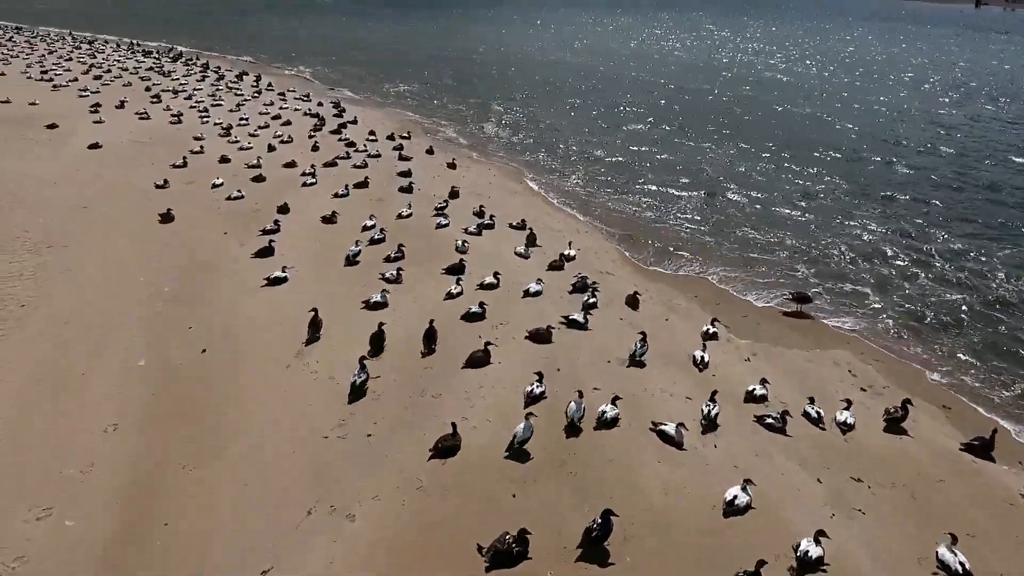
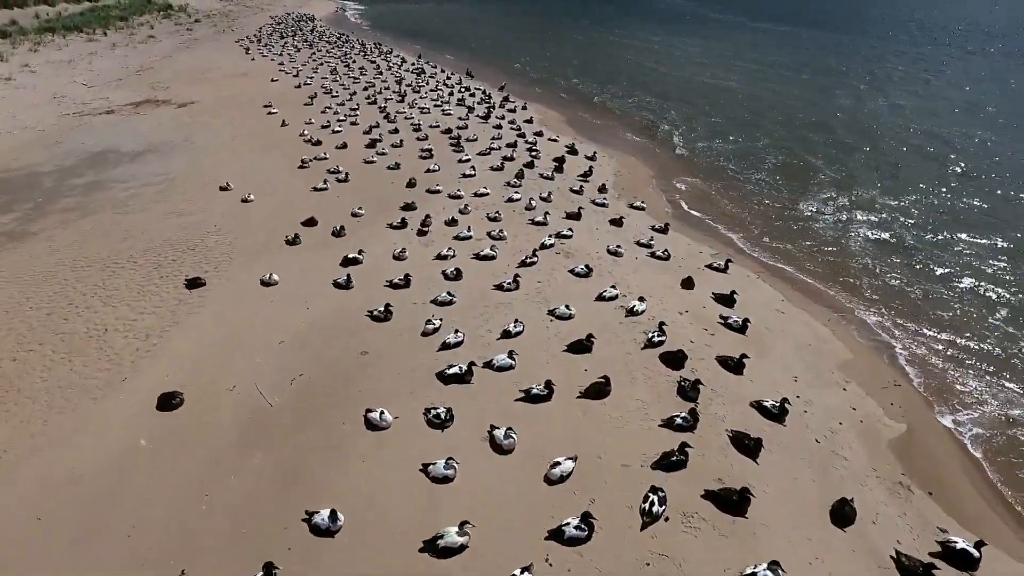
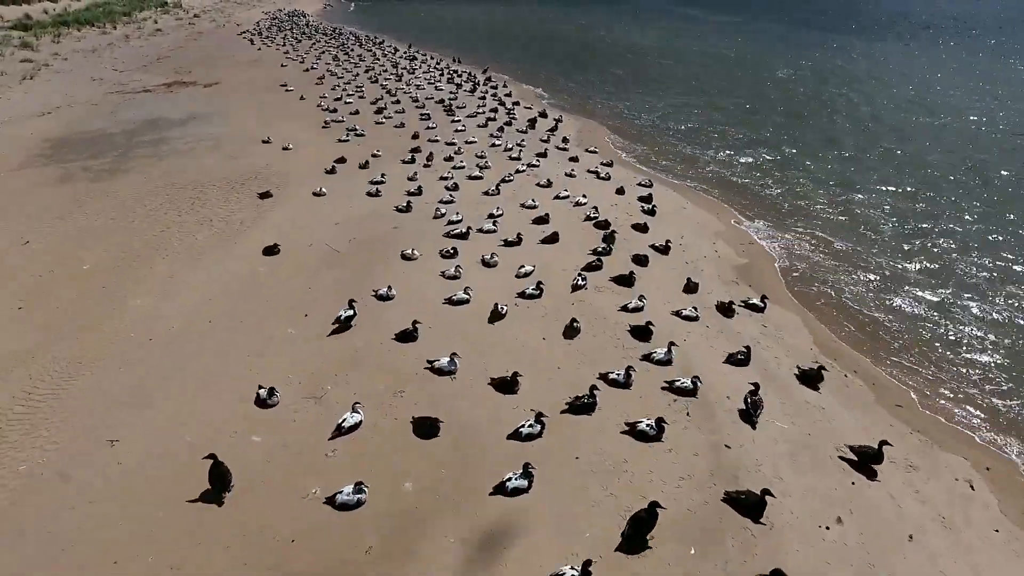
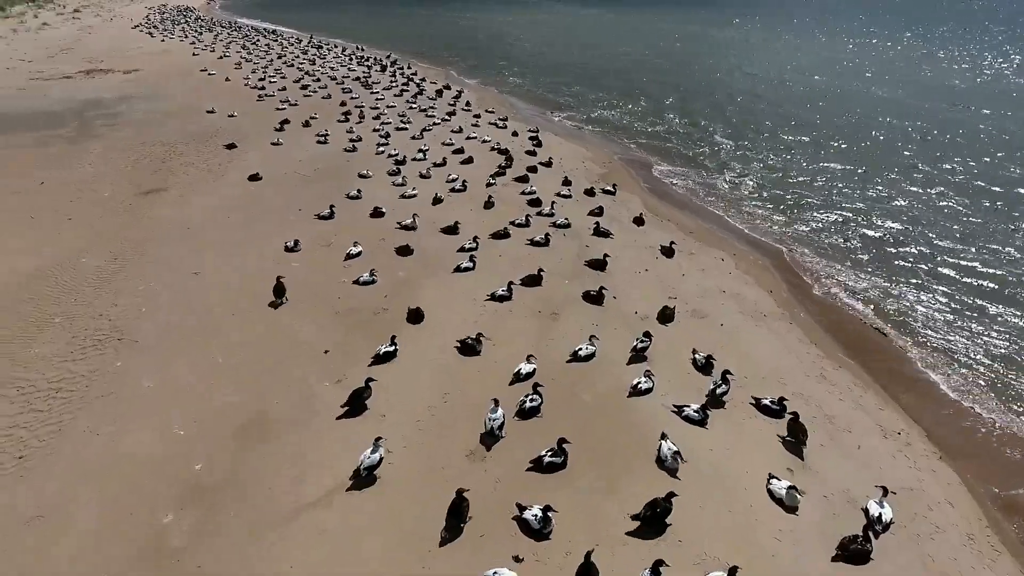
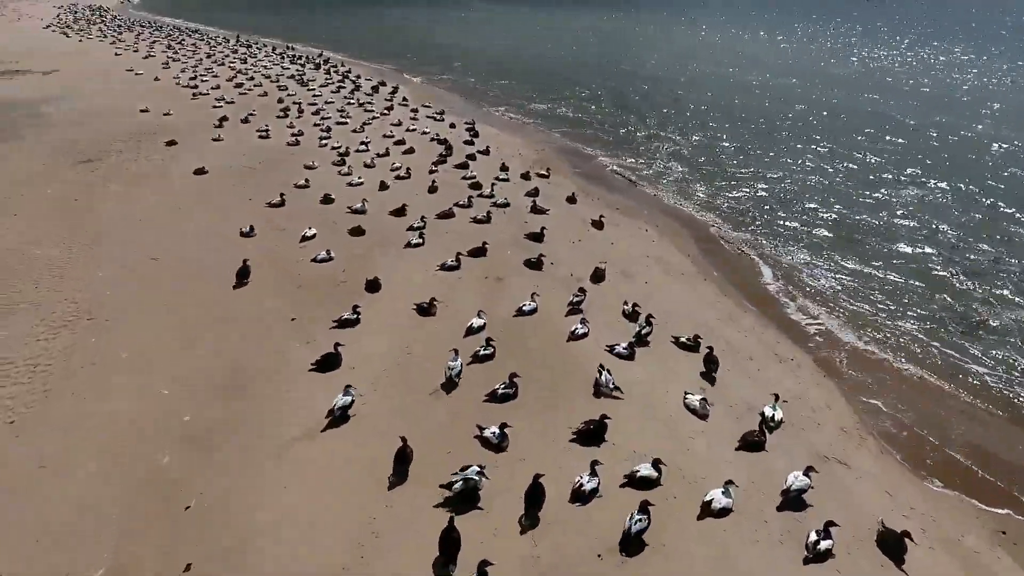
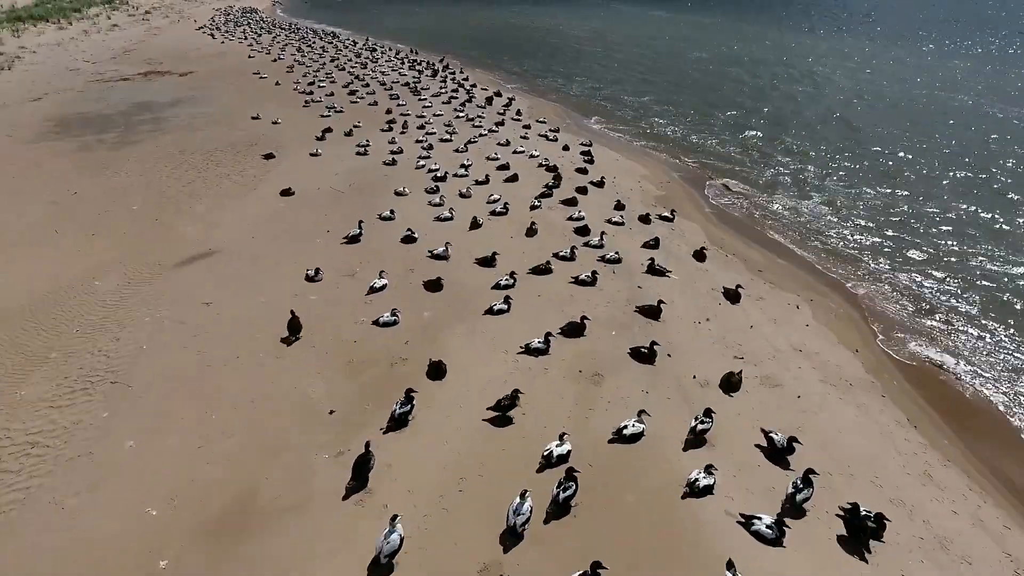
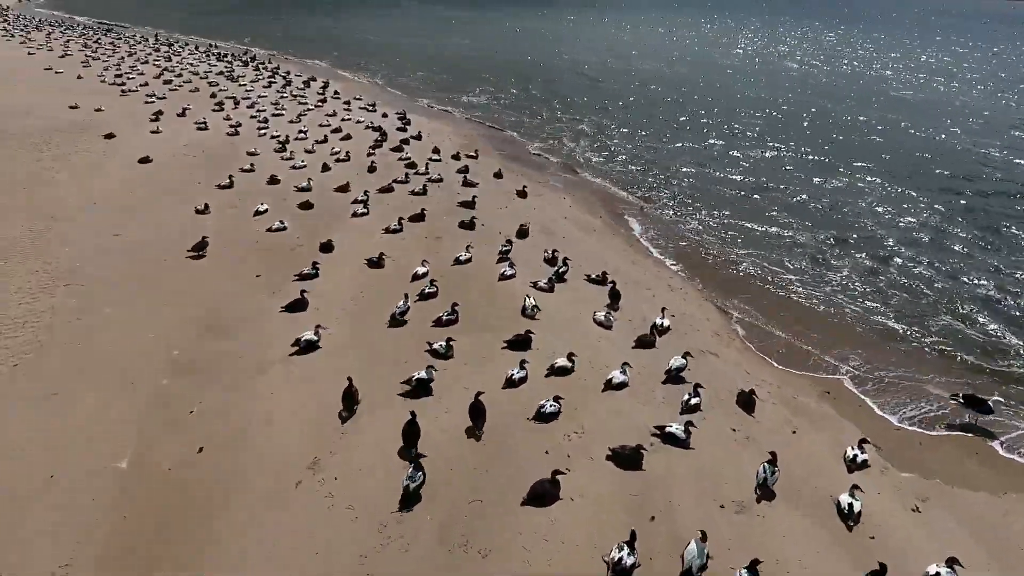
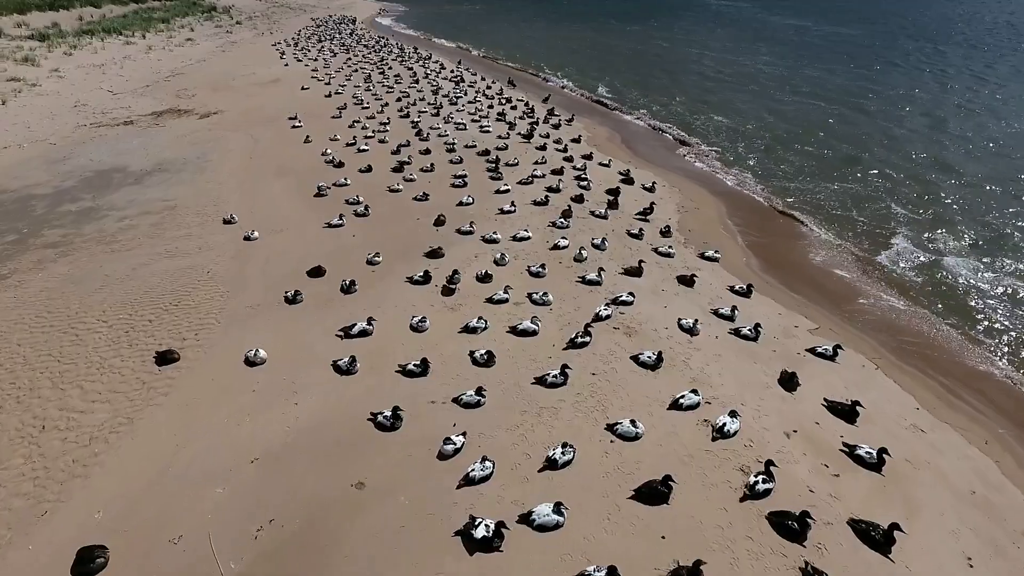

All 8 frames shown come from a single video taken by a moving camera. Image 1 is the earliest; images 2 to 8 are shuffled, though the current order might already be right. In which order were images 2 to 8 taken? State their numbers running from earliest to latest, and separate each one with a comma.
7, 5, 4, 6, 3, 2, 8
